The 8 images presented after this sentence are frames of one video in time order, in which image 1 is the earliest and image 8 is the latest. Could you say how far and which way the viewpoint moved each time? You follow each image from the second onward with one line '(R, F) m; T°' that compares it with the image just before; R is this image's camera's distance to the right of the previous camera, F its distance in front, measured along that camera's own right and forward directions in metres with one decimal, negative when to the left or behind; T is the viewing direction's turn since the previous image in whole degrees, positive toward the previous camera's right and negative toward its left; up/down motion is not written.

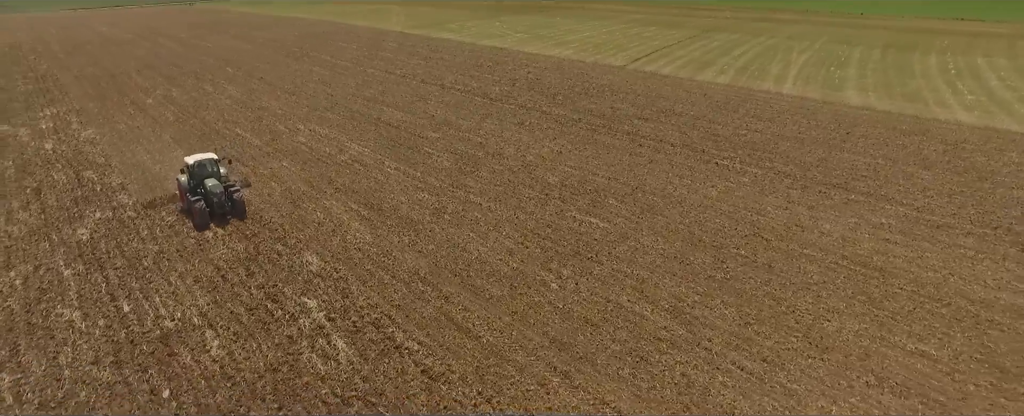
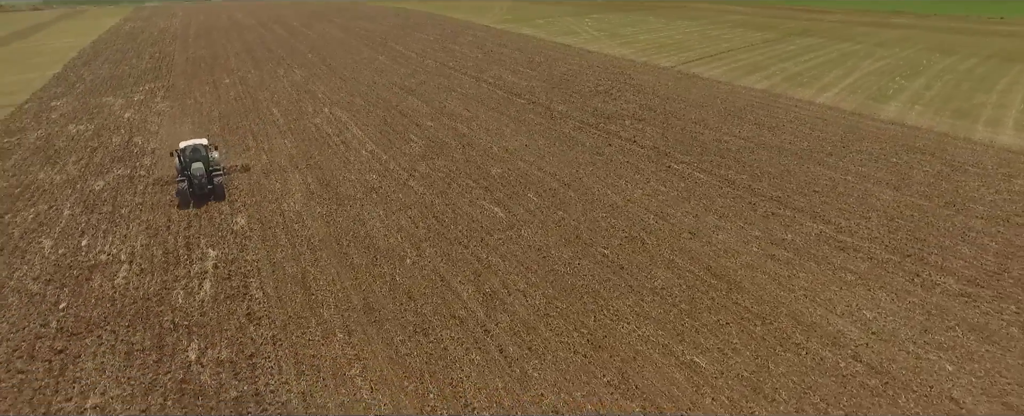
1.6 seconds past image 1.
(+5.1, -0.4) m; -13°
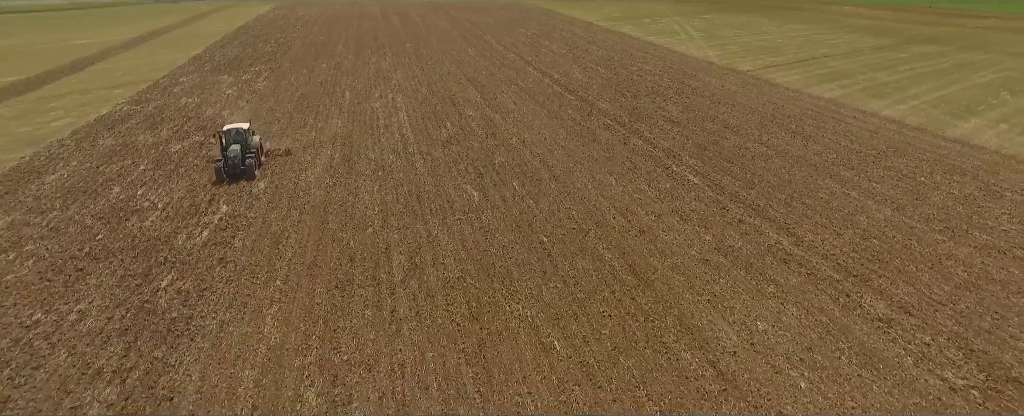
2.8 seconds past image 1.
(+3.9, -0.5) m; -13°
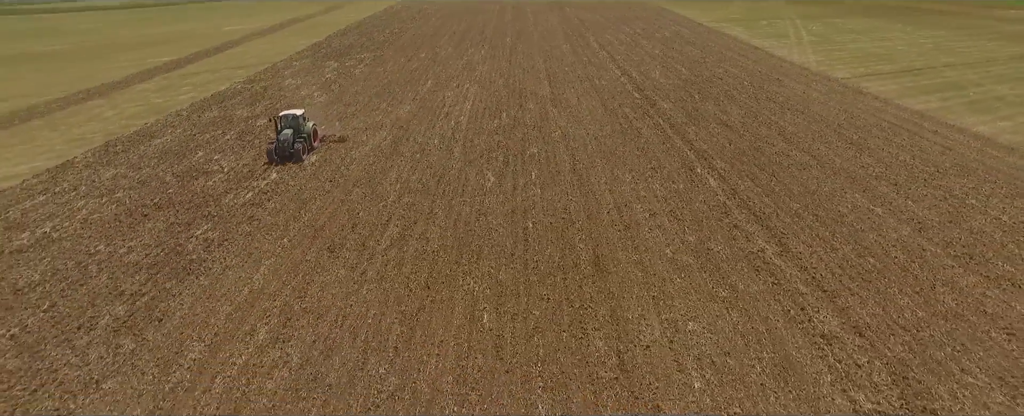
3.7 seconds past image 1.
(+3.0, -0.4) m; -12°
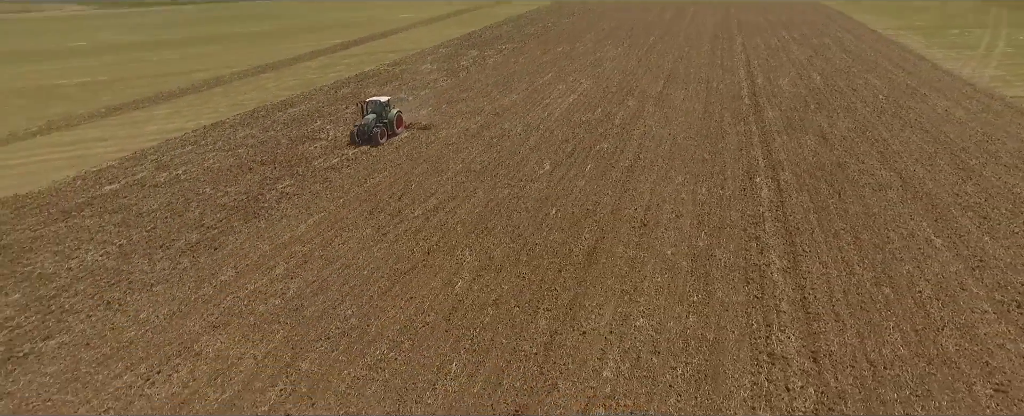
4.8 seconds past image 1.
(+3.3, -0.3) m; -16°
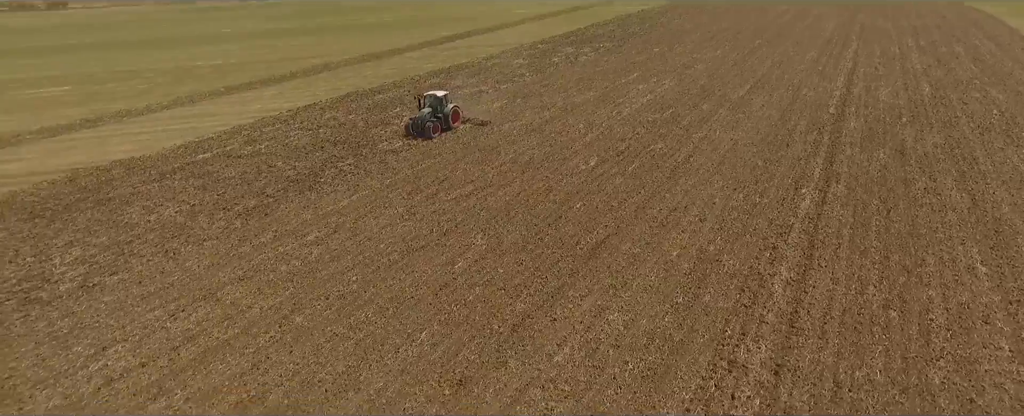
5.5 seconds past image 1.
(+2.2, -0.2) m; -11°
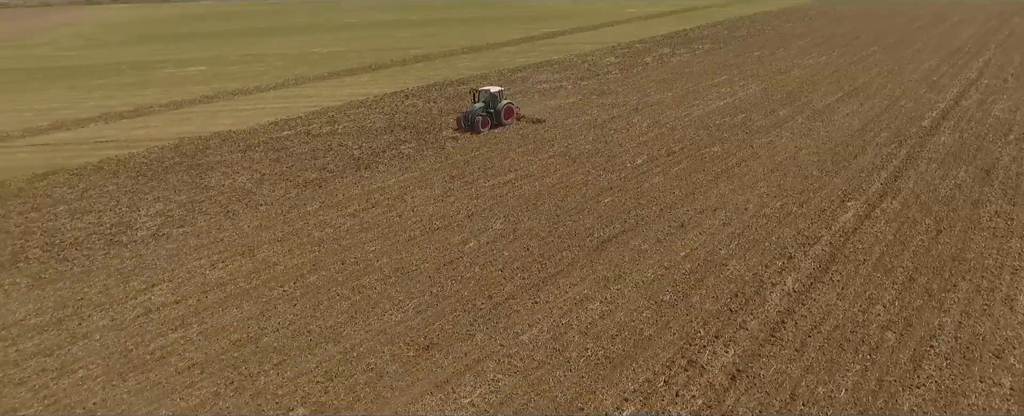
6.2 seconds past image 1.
(+2.1, -0.3) m; -11°
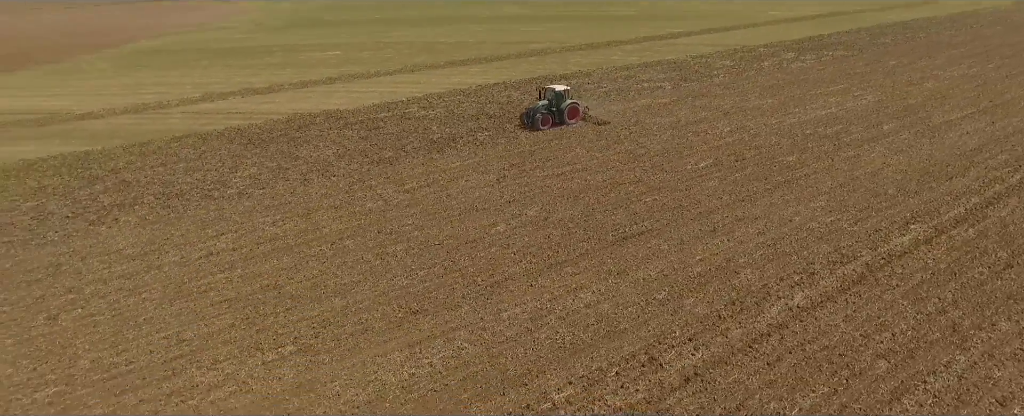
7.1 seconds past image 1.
(+2.3, -0.2) m; -13°
